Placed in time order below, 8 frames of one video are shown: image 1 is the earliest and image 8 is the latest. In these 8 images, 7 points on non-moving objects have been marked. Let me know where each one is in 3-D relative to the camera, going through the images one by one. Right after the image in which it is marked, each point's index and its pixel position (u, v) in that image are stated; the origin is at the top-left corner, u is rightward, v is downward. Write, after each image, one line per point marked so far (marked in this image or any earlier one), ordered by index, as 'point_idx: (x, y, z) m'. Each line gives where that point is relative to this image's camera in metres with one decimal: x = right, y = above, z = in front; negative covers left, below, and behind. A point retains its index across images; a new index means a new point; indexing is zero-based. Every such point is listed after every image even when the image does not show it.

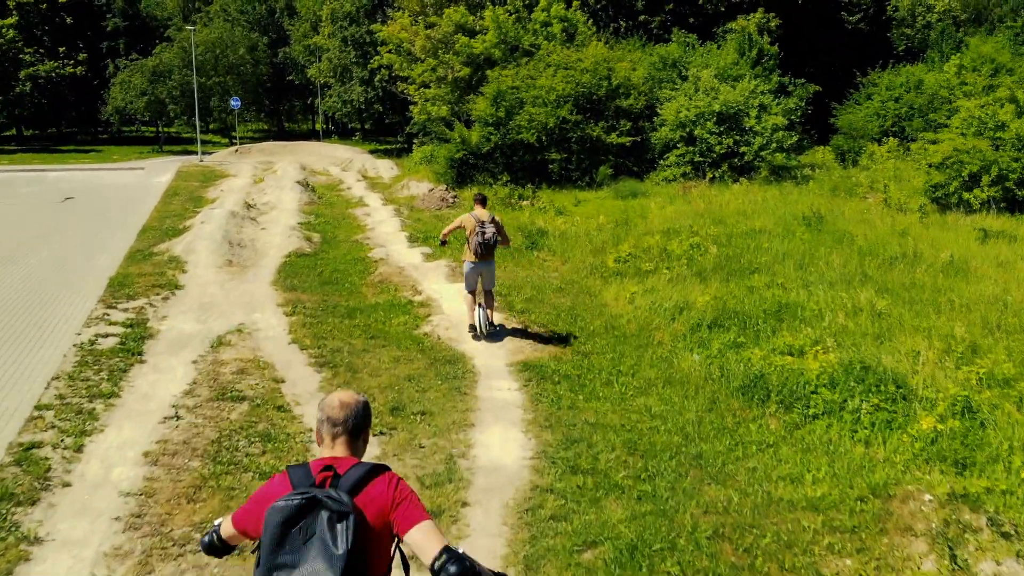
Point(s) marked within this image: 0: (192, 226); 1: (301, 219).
0: (-5.6, +1.1, +16.8) m
1: (-4.2, +1.4, +19.0) m
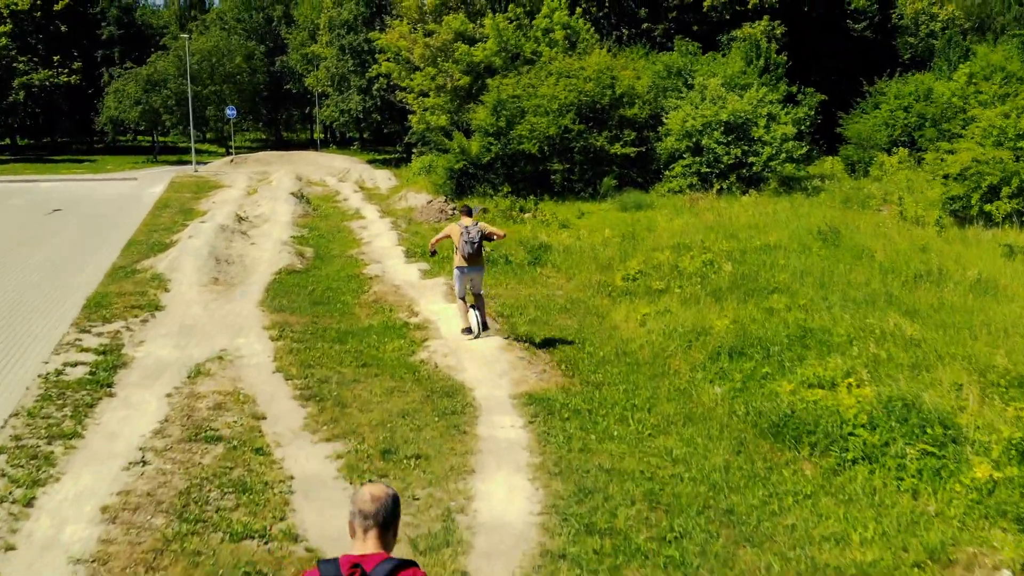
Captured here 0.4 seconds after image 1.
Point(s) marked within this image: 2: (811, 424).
0: (-5.6, +0.8, +16.1) m
1: (-4.2, +1.1, +18.3) m
2: (+2.2, -1.0, +7.2) m
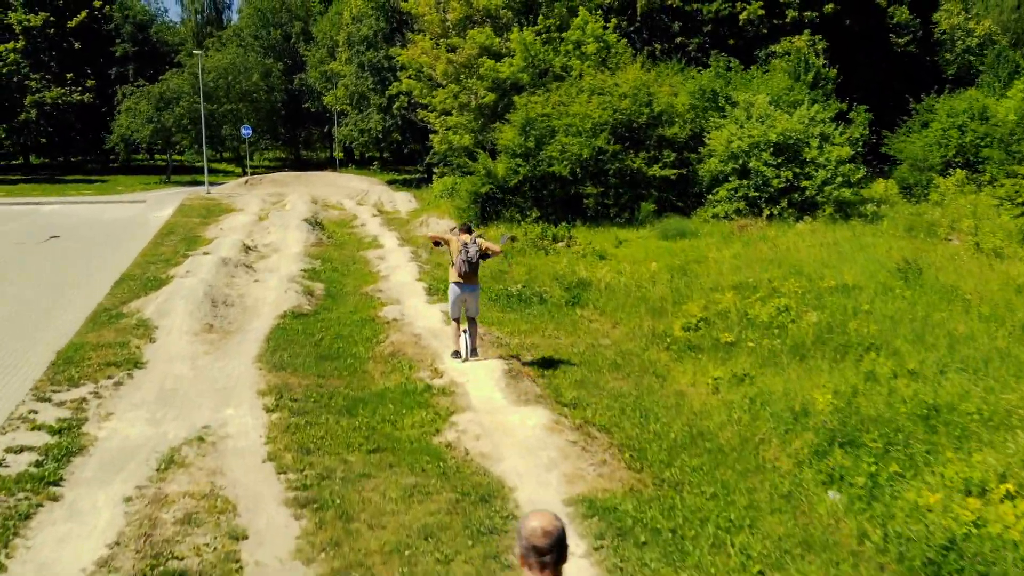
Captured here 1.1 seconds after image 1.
0: (-5.1, +0.2, +14.4) m
1: (-3.6, +0.4, +16.6) m
2: (+2.6, -1.5, +5.3) m
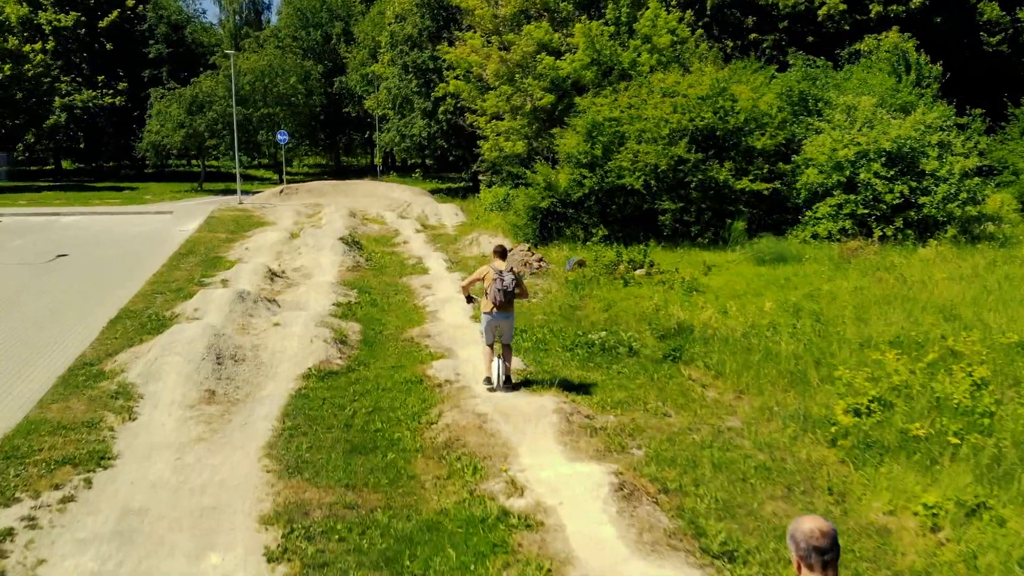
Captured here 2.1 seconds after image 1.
0: (-4.1, -0.4, +11.7) m
1: (-2.5, -0.1, +13.9) m
2: (+3.2, -2.0, +2.3) m
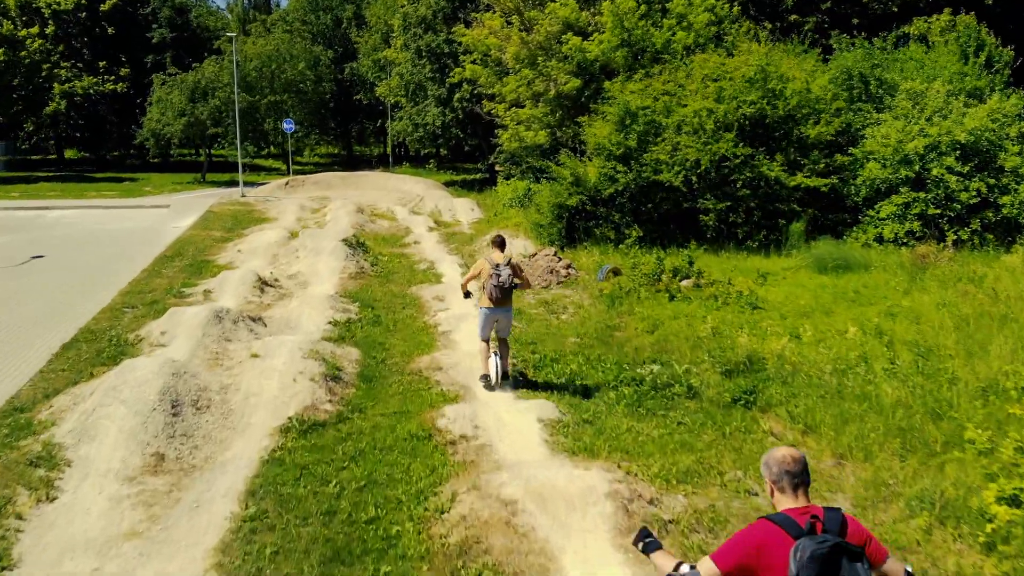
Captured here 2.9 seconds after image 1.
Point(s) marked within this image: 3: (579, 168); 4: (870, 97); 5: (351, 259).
0: (-3.8, -0.6, +9.8) m
1: (-2.2, -0.3, +11.9) m
2: (+3.3, -2.4, +0.3) m
3: (+1.2, +2.2, +17.4) m
4: (+7.1, +3.8, +18.9) m
5: (-2.6, +0.5, +15.4) m
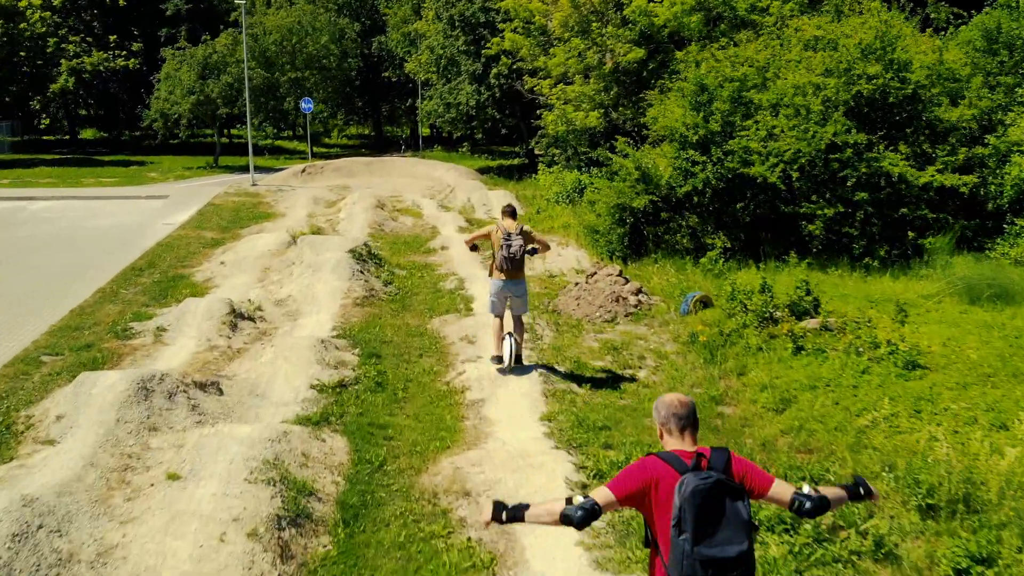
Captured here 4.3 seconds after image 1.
0: (-3.3, -1.0, +6.5) m
1: (-1.7, -0.8, +8.5) m
2: (+3.4, -3.1, -3.2) m
3: (+2.0, +1.9, +13.9) m
4: (+7.9, +3.4, +15.1) m
5: (-1.9, +0.1, +12.0) m
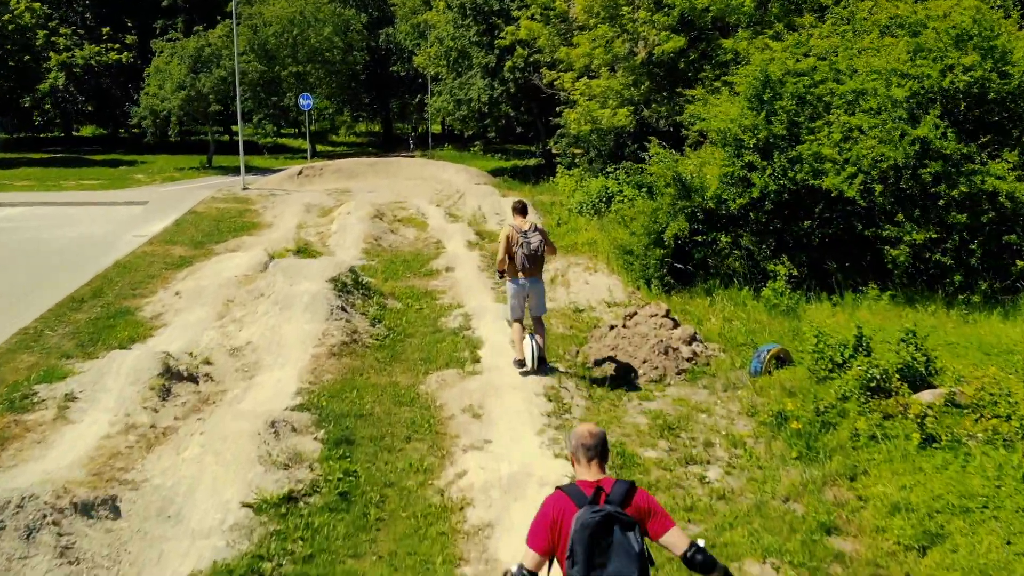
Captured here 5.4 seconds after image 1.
0: (-3.2, -1.5, +4.2) m
1: (-1.5, -1.2, +6.1) m
2: (+3.3, -3.6, -5.7) m
3: (+2.2, +1.4, +11.5) m
4: (+8.1, +3.0, +12.6) m
5: (-1.8, -0.3, +9.7) m
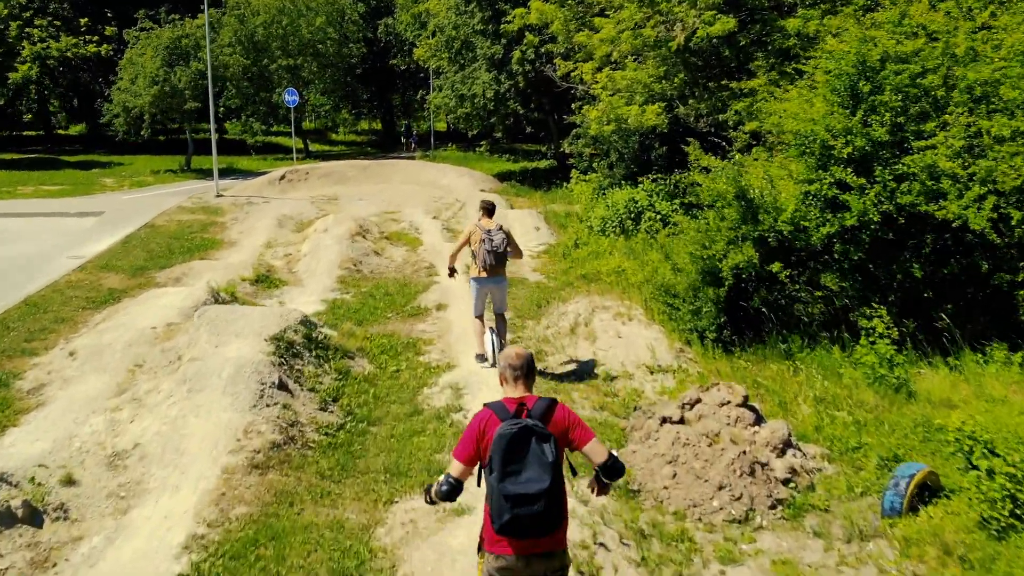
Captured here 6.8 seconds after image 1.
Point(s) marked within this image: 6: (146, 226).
0: (-3.2, -2.0, +1.4) m
1: (-1.5, -1.7, +3.4) m
2: (+3.3, -4.2, -8.5) m
3: (+2.3, +0.9, +8.7) m
4: (+8.2, +2.5, +9.7) m
5: (-1.7, -0.8, +6.9) m
6: (-6.5, +1.1, +17.1) m
